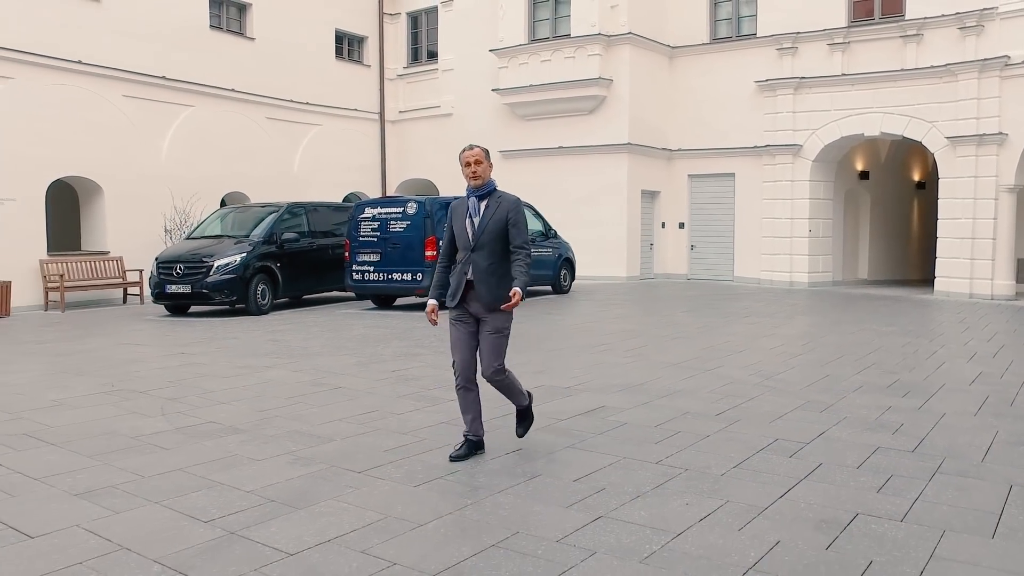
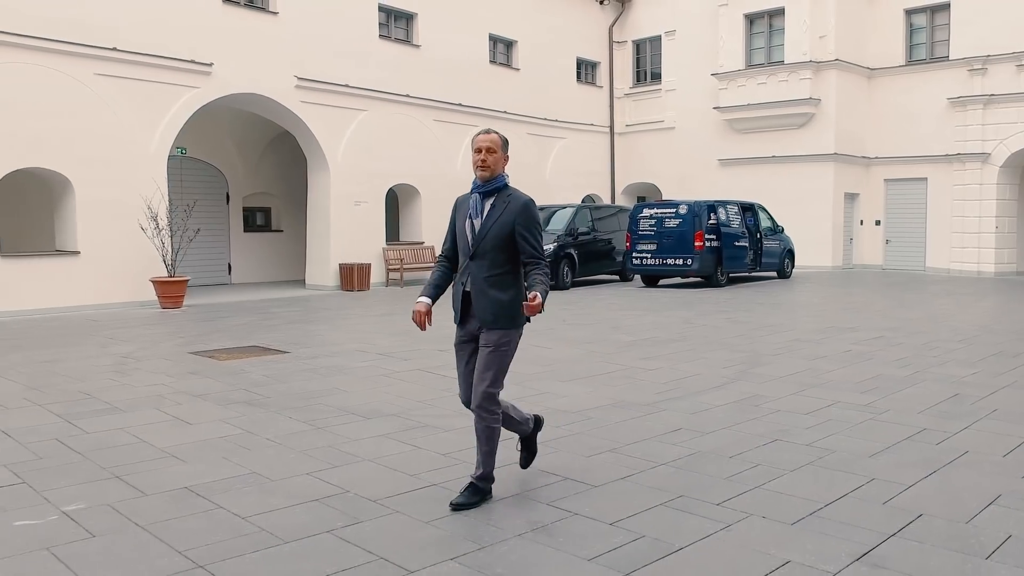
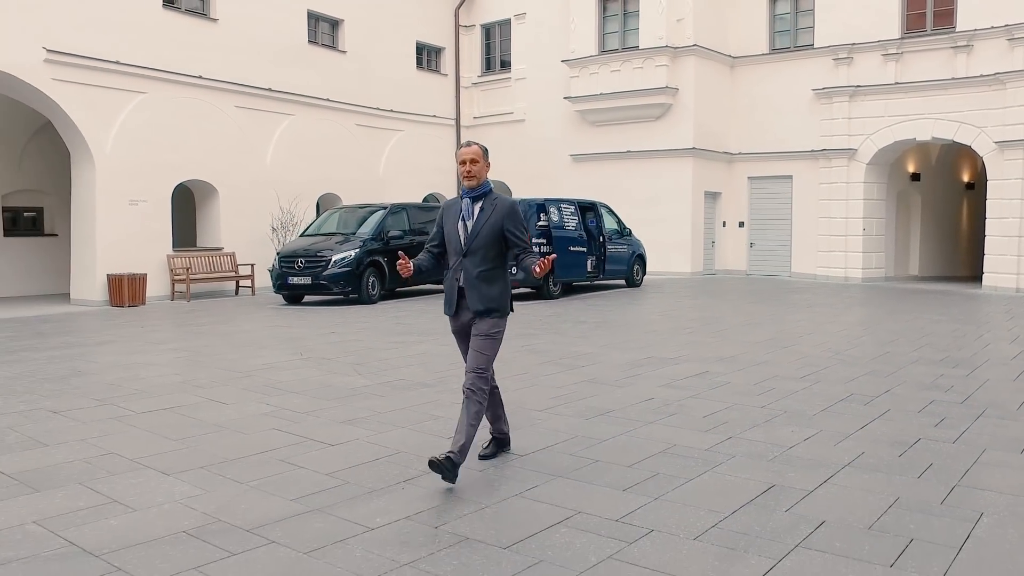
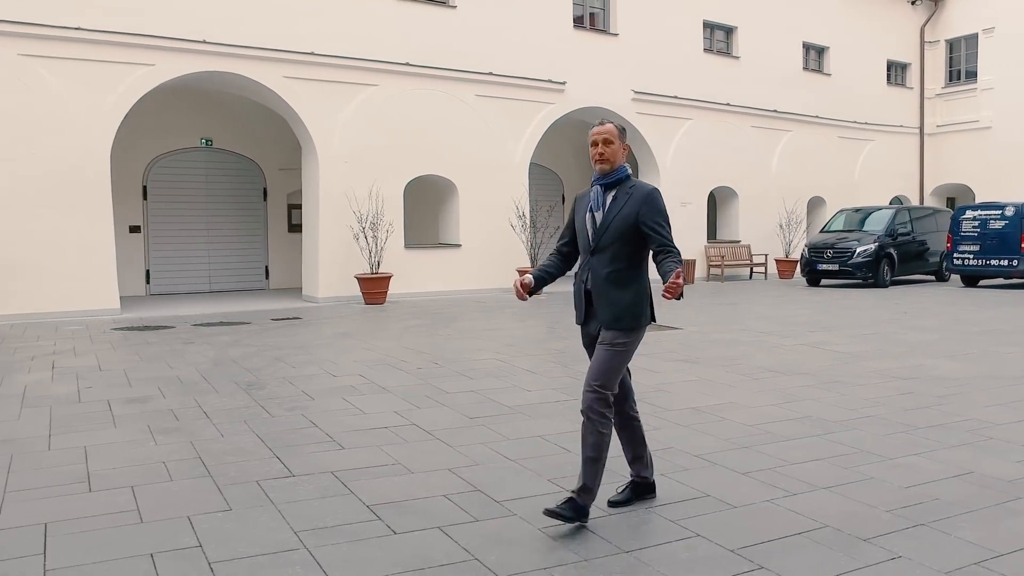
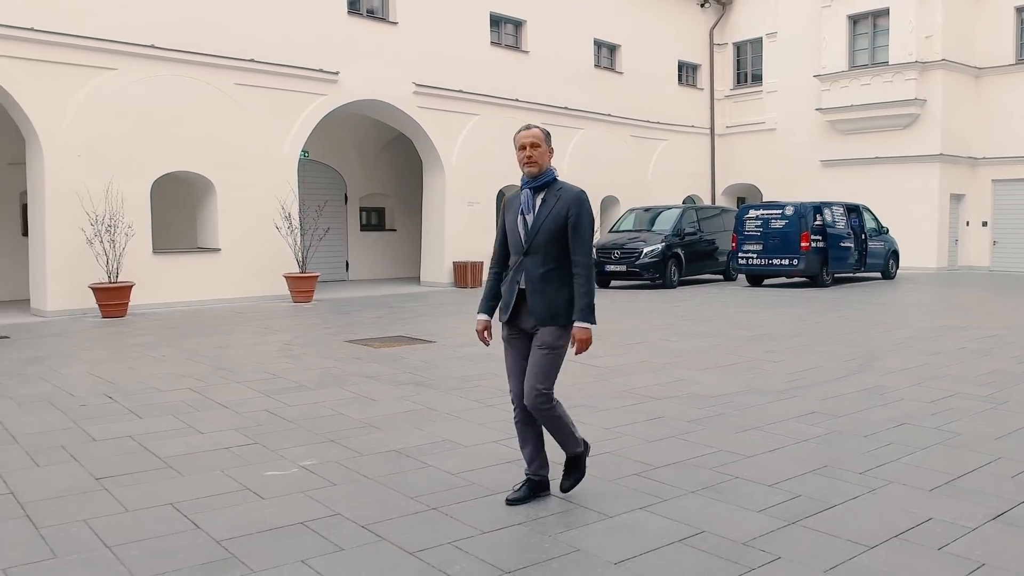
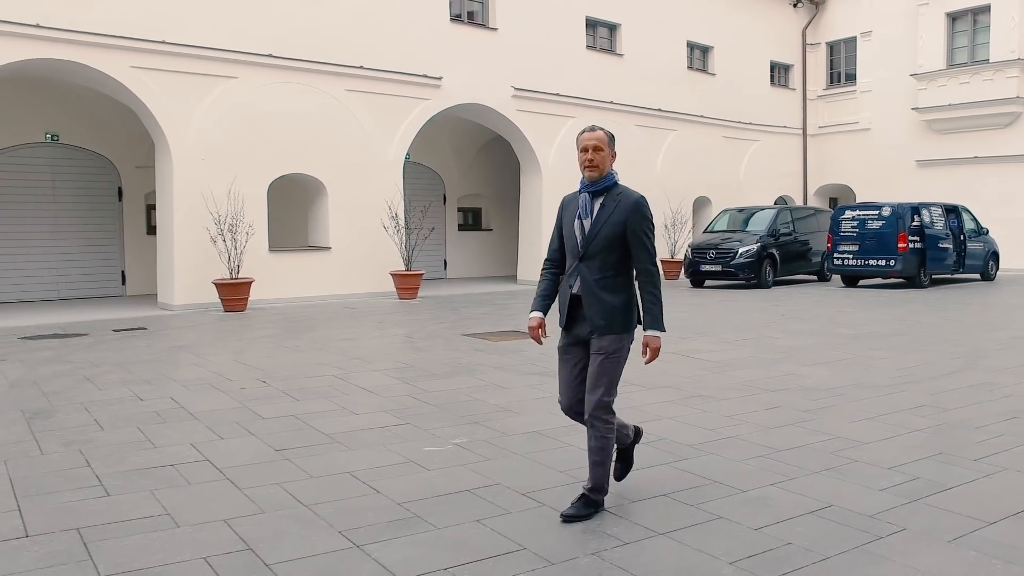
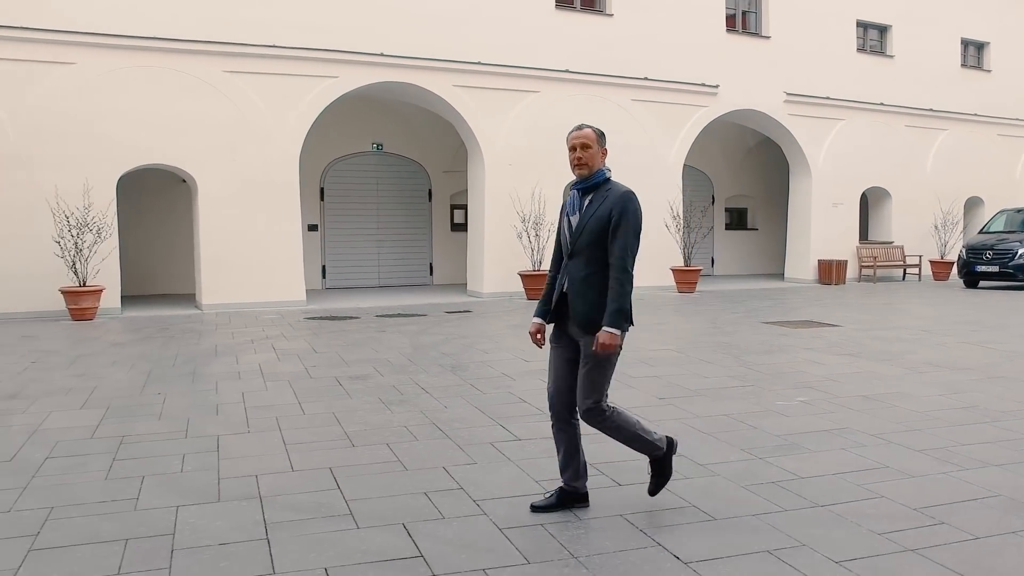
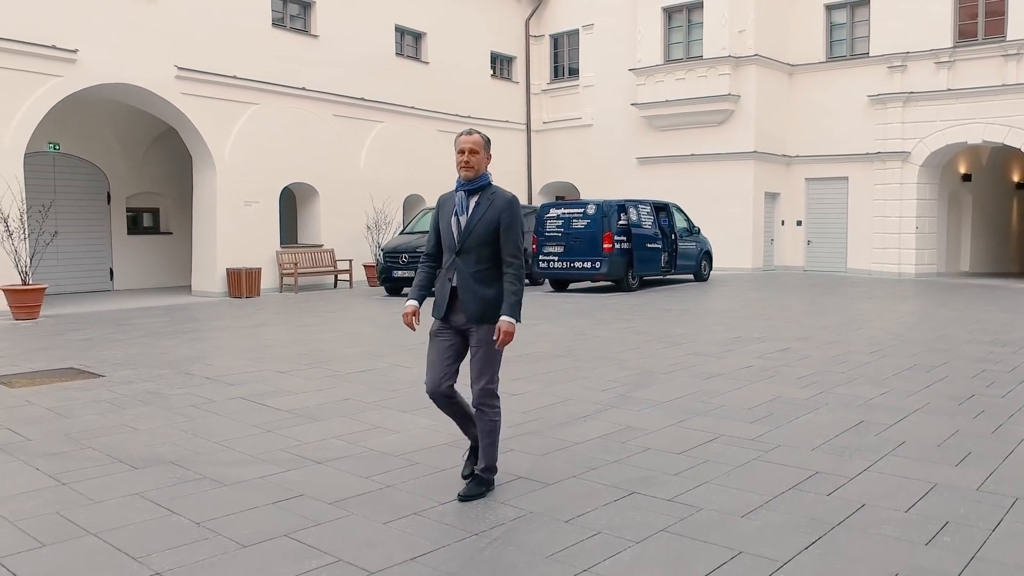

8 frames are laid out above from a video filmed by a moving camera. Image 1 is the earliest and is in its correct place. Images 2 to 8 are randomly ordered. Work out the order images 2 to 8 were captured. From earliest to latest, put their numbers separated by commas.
3, 8, 2, 5, 6, 4, 7
